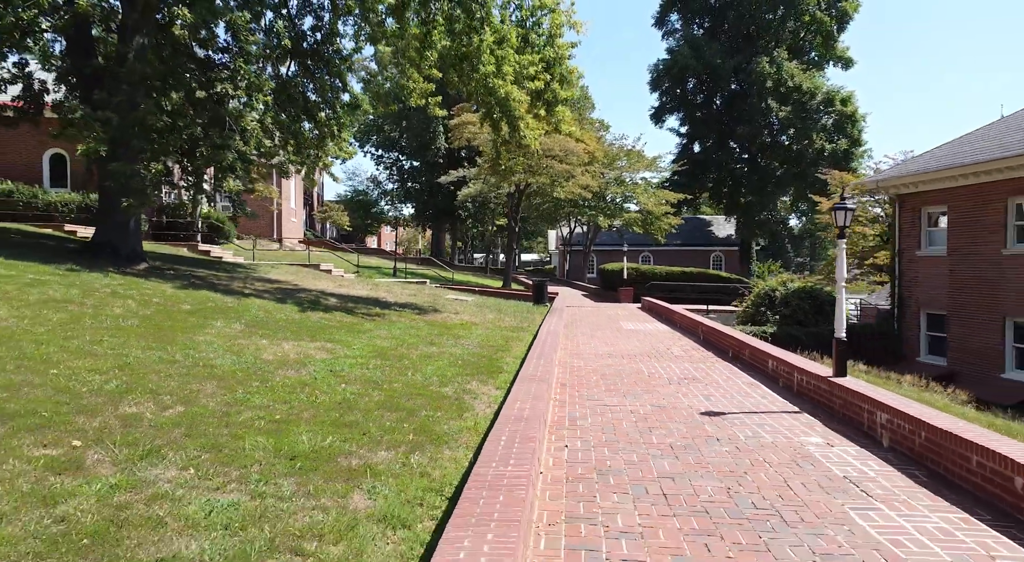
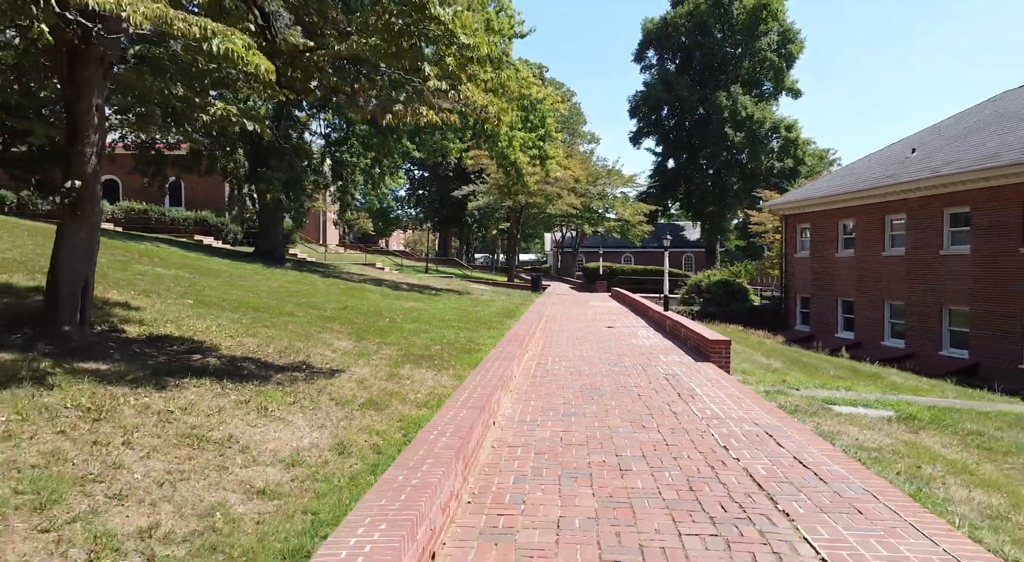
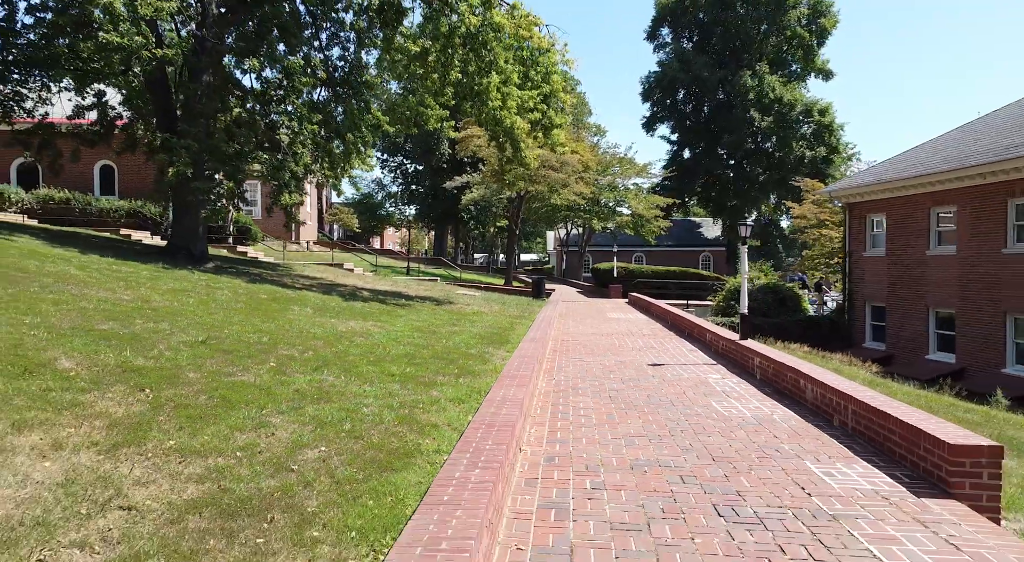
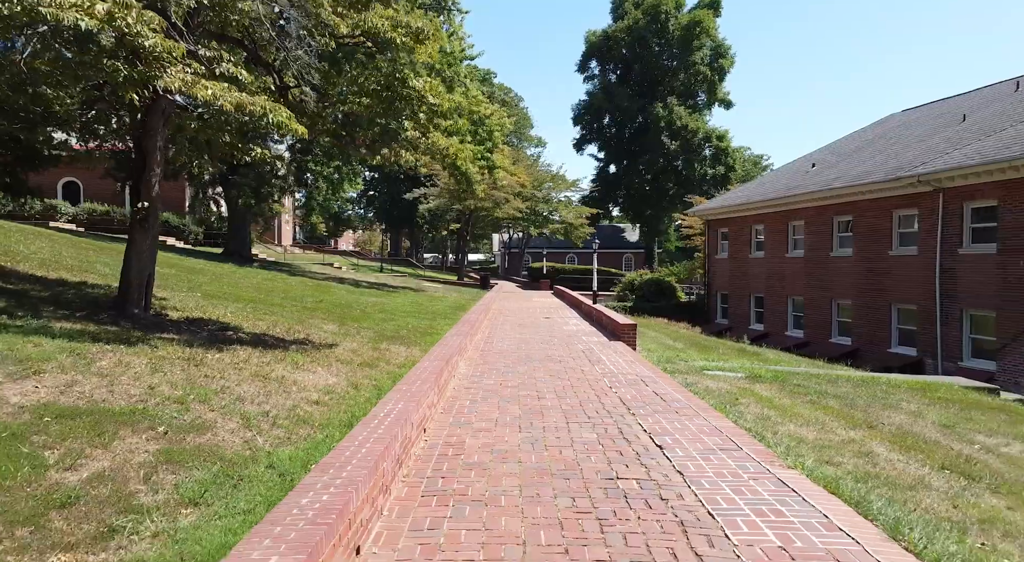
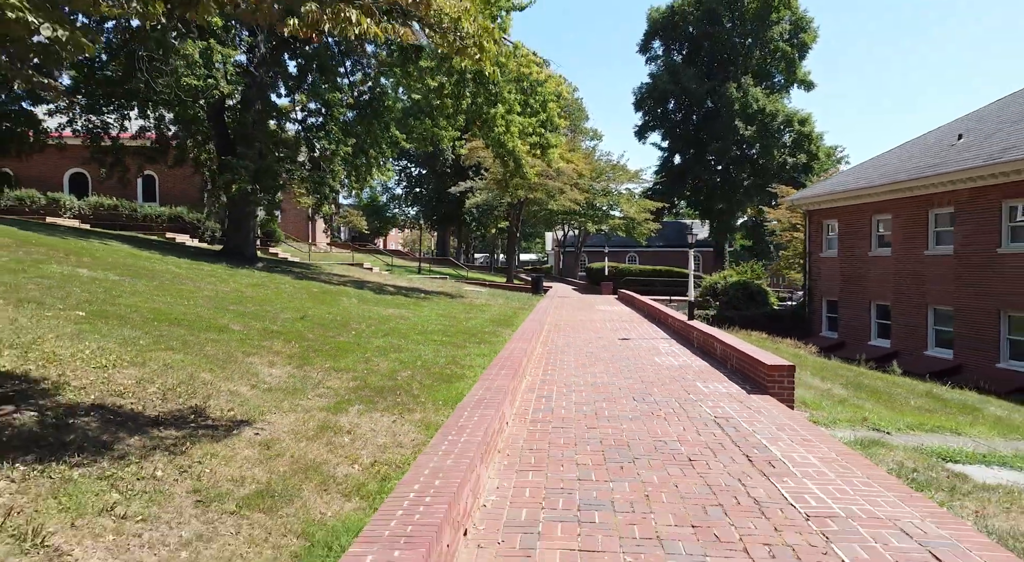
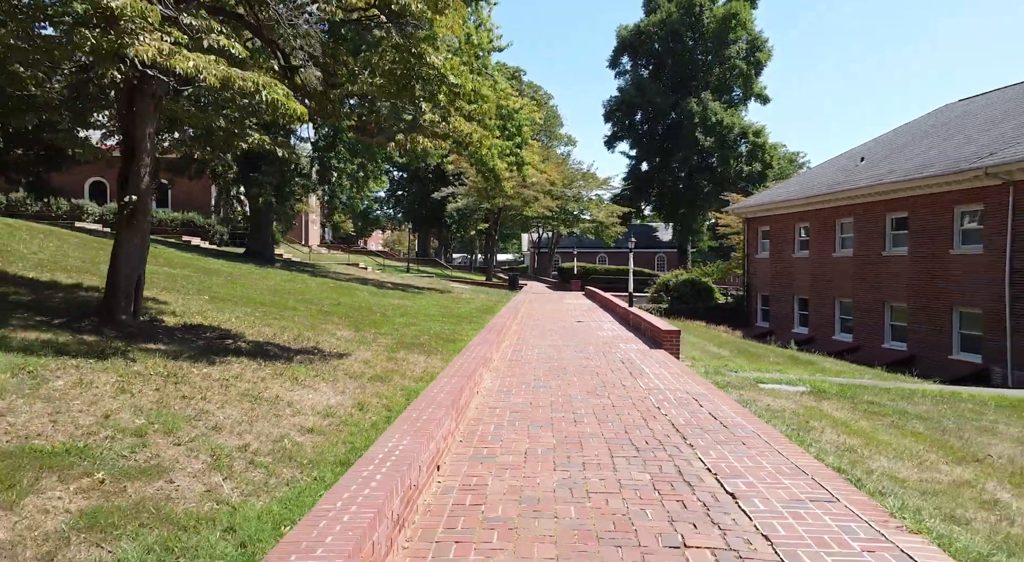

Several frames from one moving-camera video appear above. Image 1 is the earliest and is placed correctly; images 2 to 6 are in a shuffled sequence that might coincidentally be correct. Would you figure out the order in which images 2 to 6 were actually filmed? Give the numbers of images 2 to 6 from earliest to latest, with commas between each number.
3, 5, 2, 6, 4
